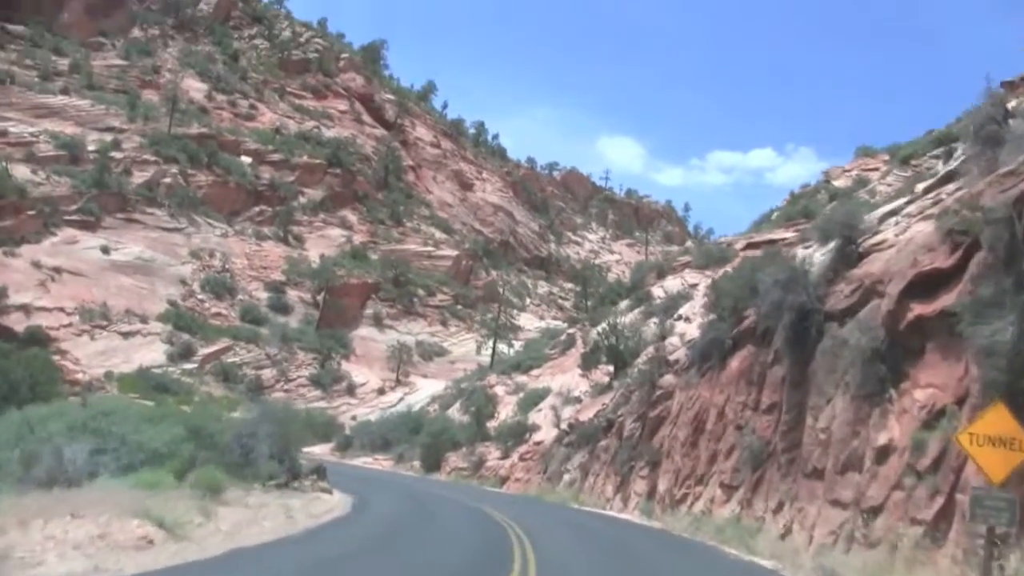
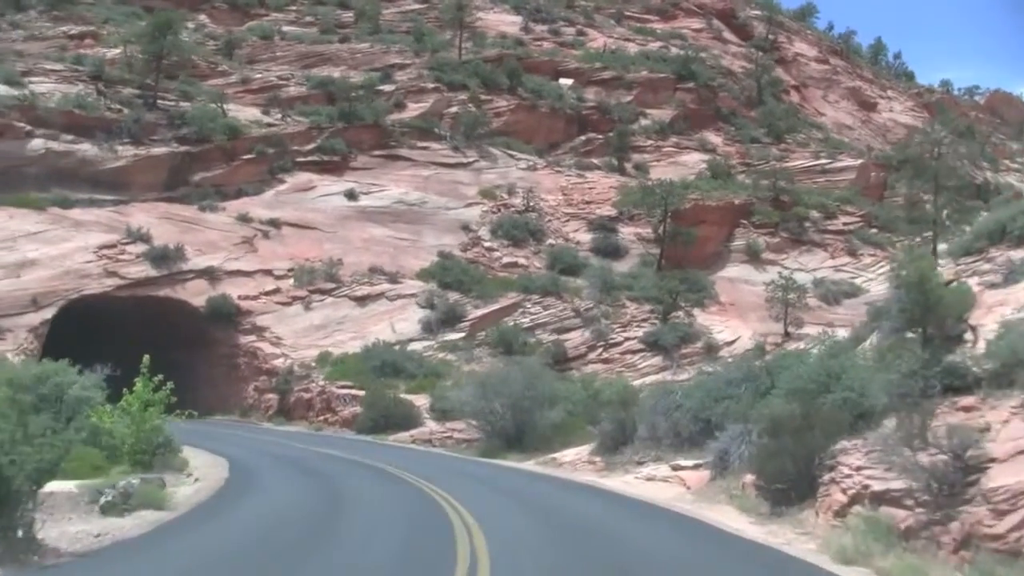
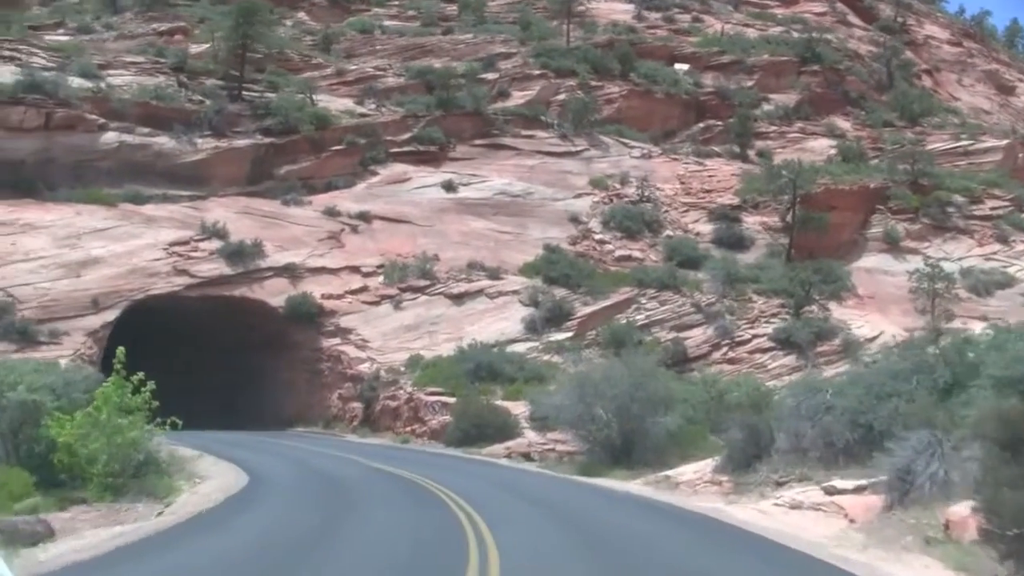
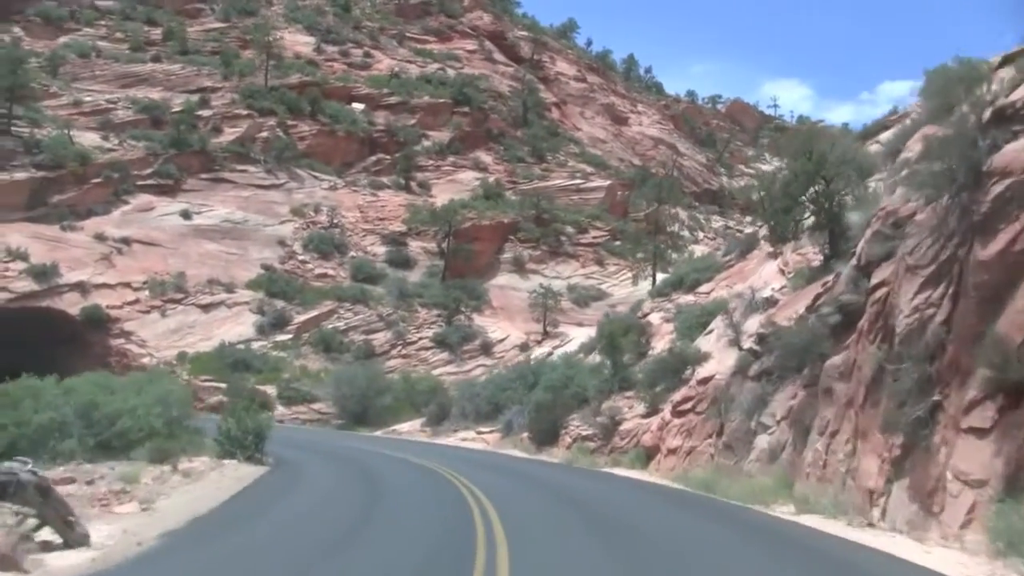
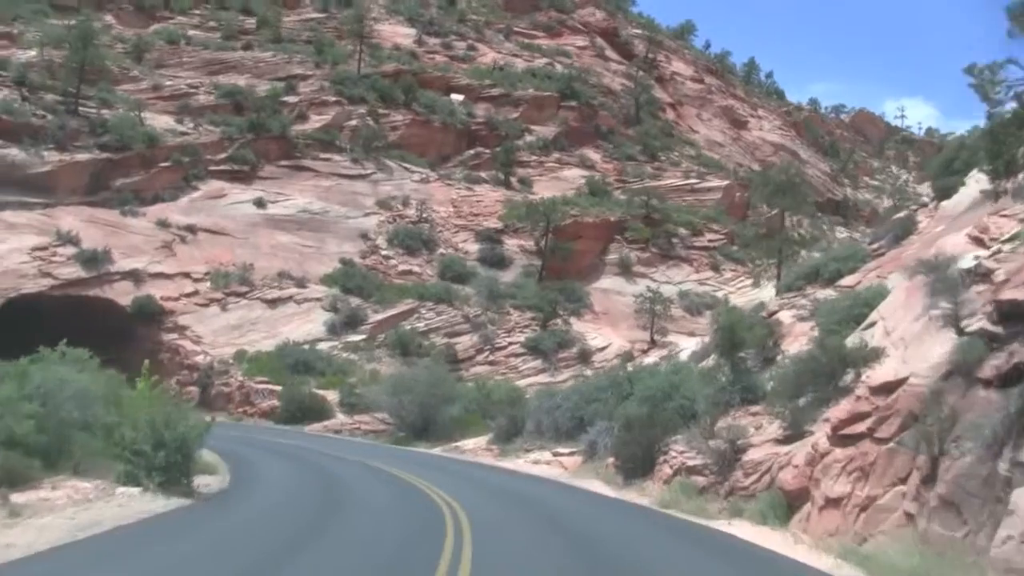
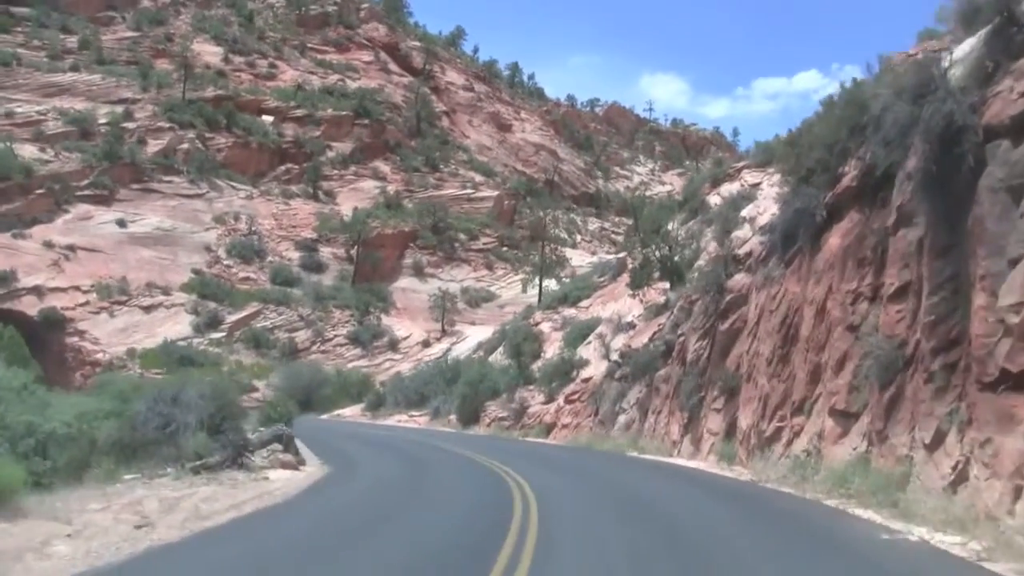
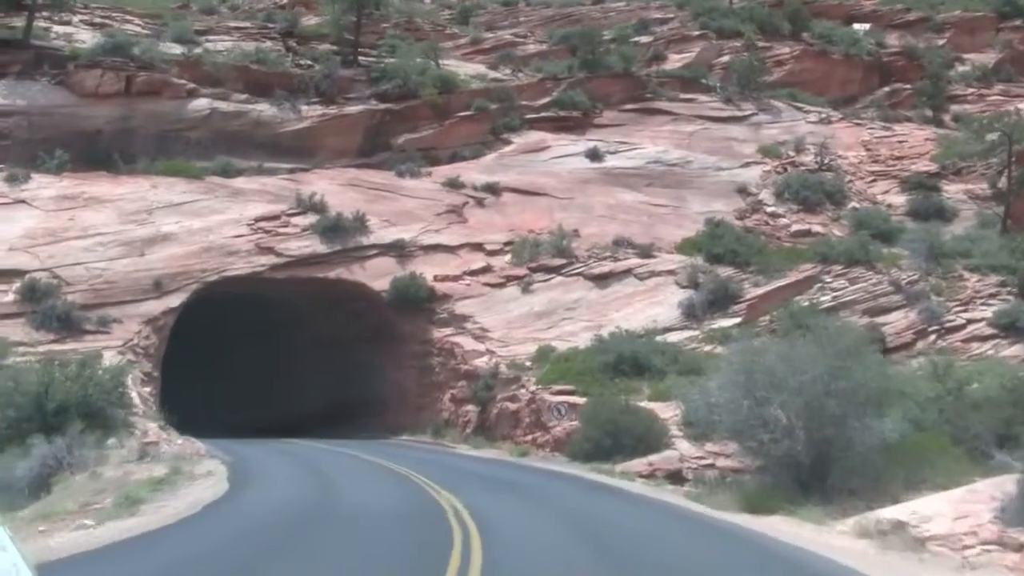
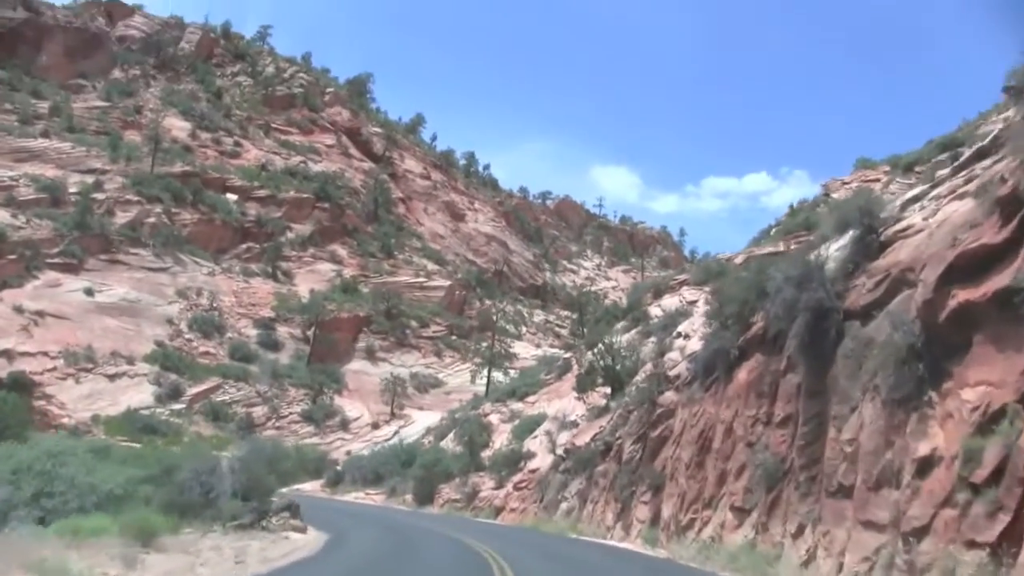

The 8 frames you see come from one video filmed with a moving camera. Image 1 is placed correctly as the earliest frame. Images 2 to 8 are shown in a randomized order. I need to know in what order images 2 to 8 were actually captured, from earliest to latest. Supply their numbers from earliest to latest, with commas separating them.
8, 6, 4, 5, 2, 3, 7
